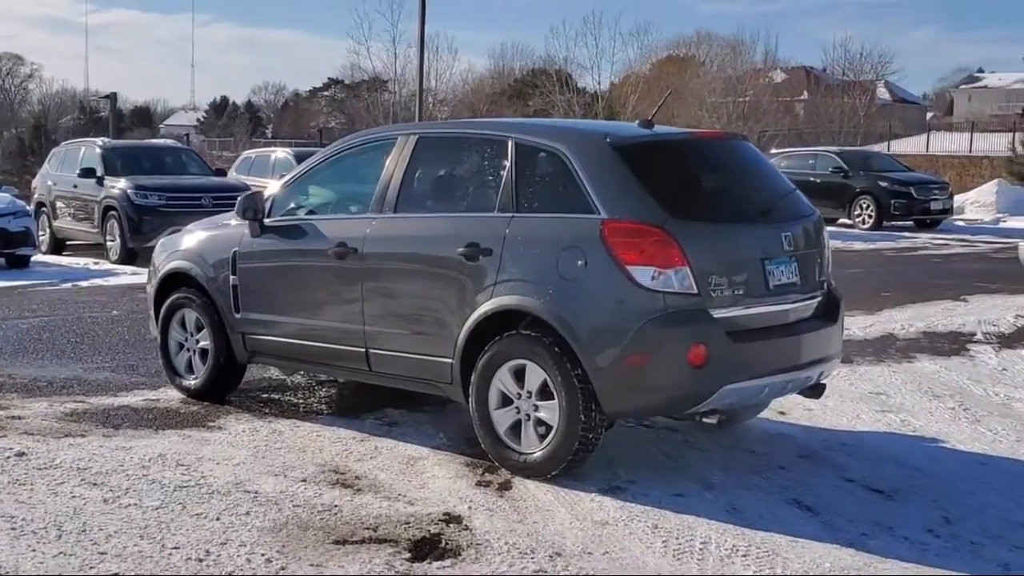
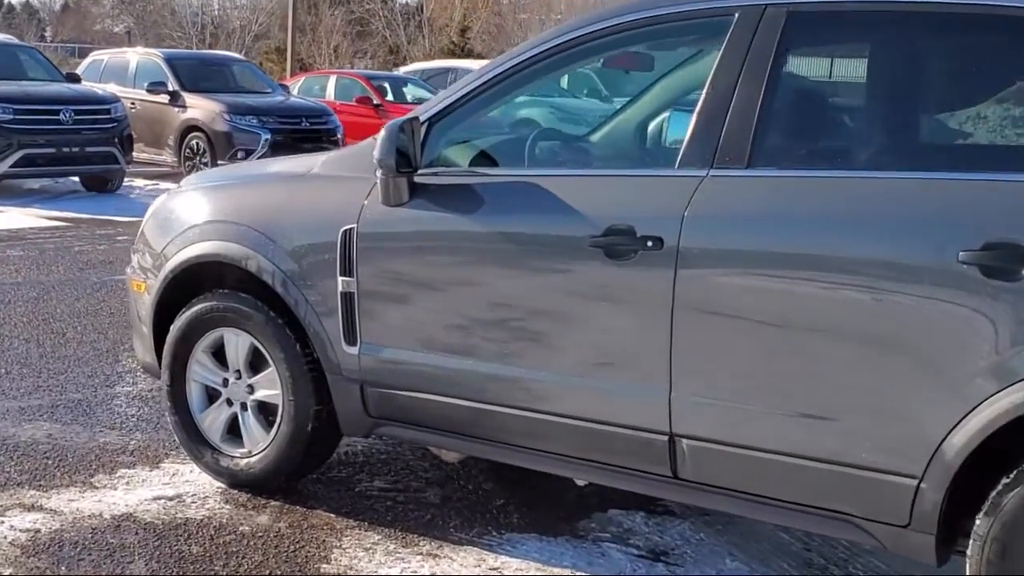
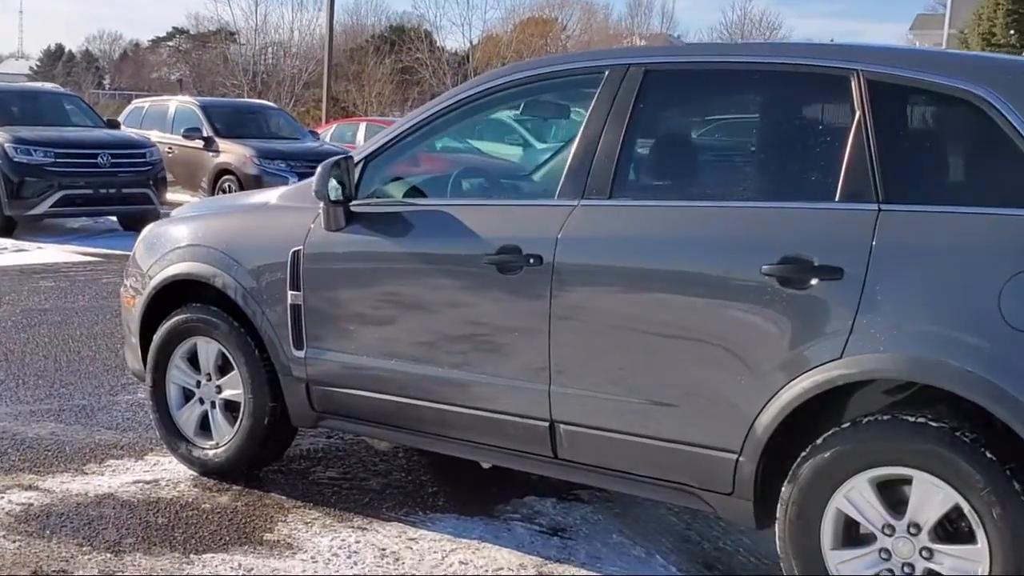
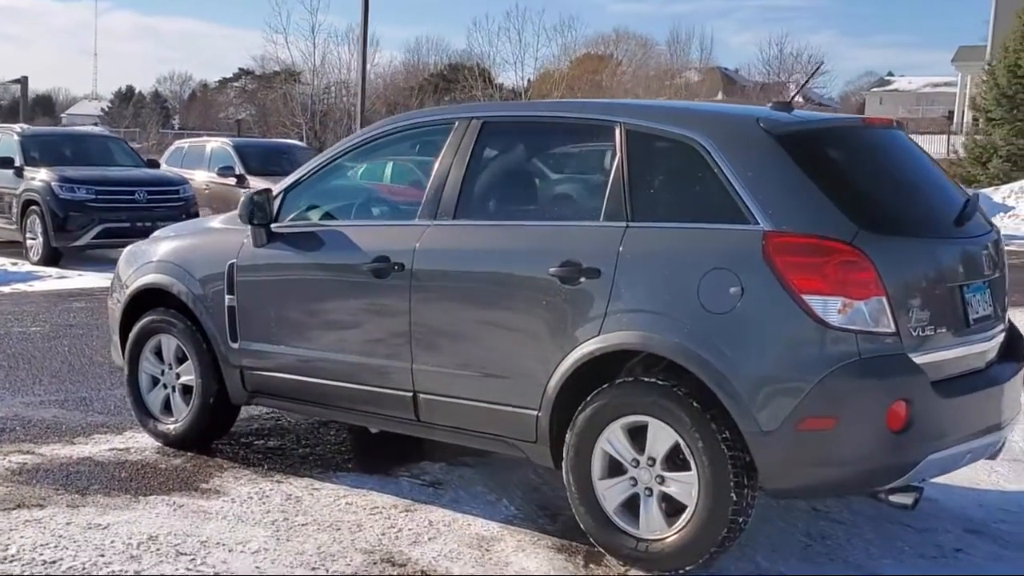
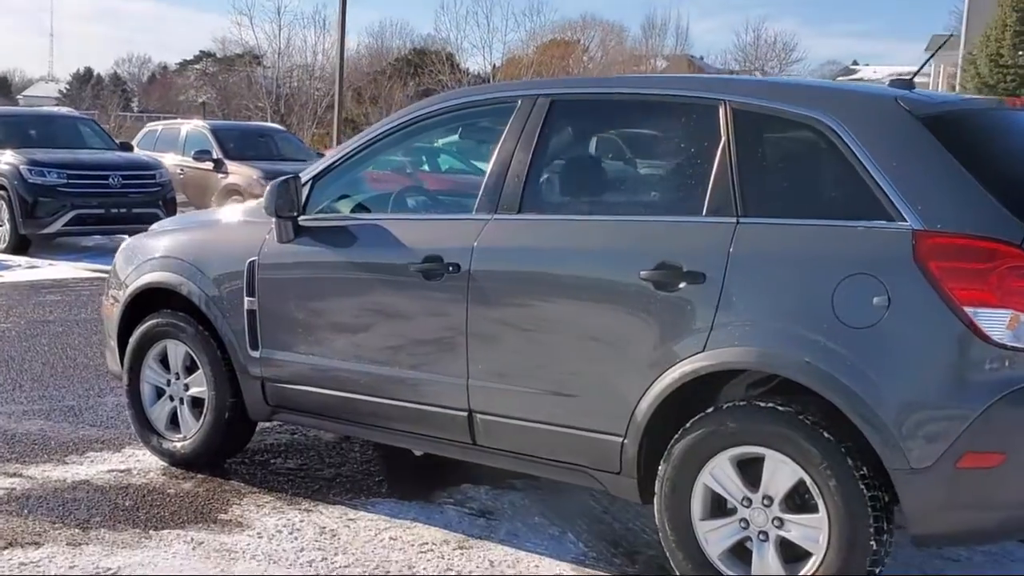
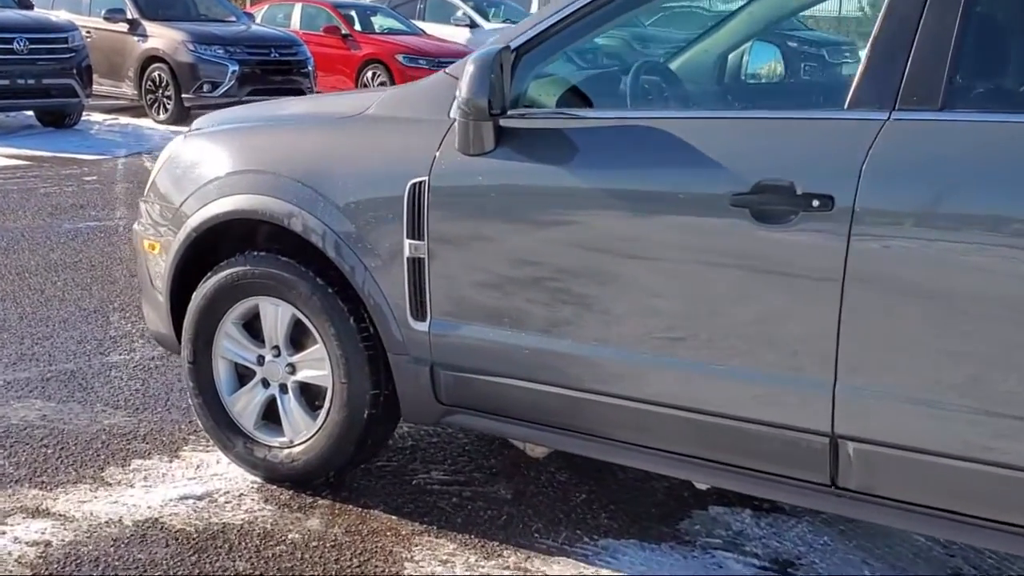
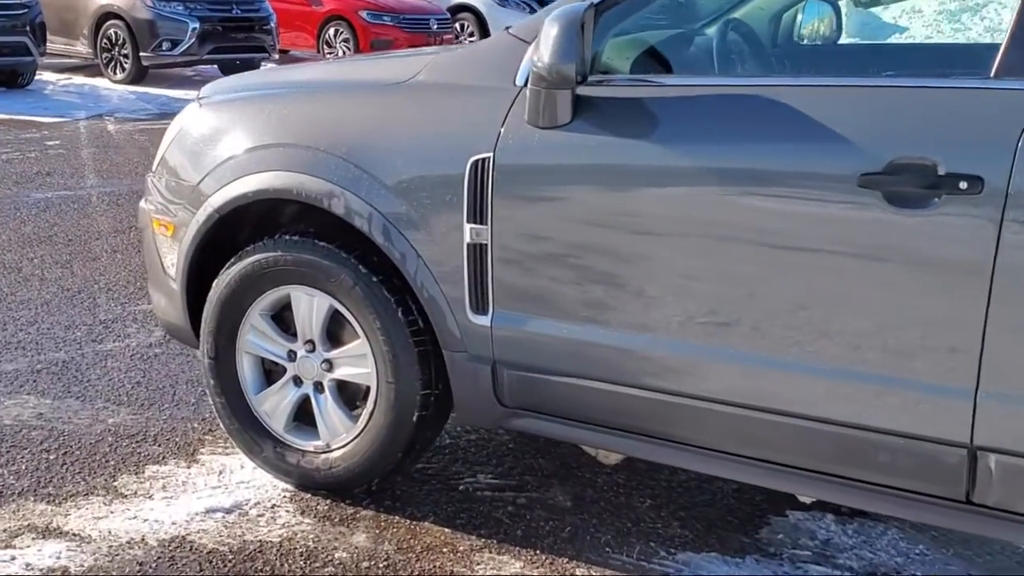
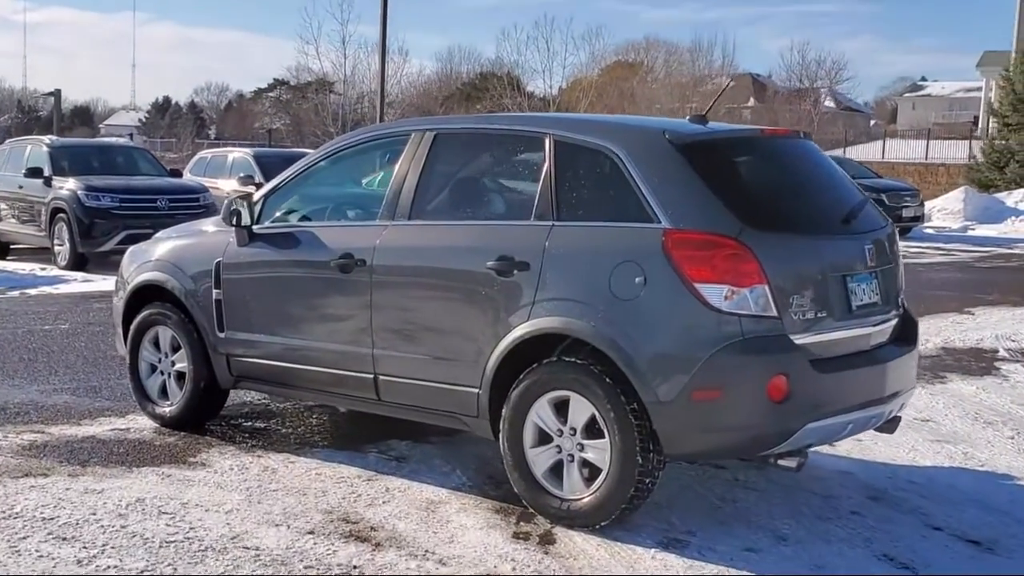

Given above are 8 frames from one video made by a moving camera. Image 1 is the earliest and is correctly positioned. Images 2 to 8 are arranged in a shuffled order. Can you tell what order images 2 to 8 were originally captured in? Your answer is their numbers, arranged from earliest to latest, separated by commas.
8, 4, 5, 3, 2, 6, 7
